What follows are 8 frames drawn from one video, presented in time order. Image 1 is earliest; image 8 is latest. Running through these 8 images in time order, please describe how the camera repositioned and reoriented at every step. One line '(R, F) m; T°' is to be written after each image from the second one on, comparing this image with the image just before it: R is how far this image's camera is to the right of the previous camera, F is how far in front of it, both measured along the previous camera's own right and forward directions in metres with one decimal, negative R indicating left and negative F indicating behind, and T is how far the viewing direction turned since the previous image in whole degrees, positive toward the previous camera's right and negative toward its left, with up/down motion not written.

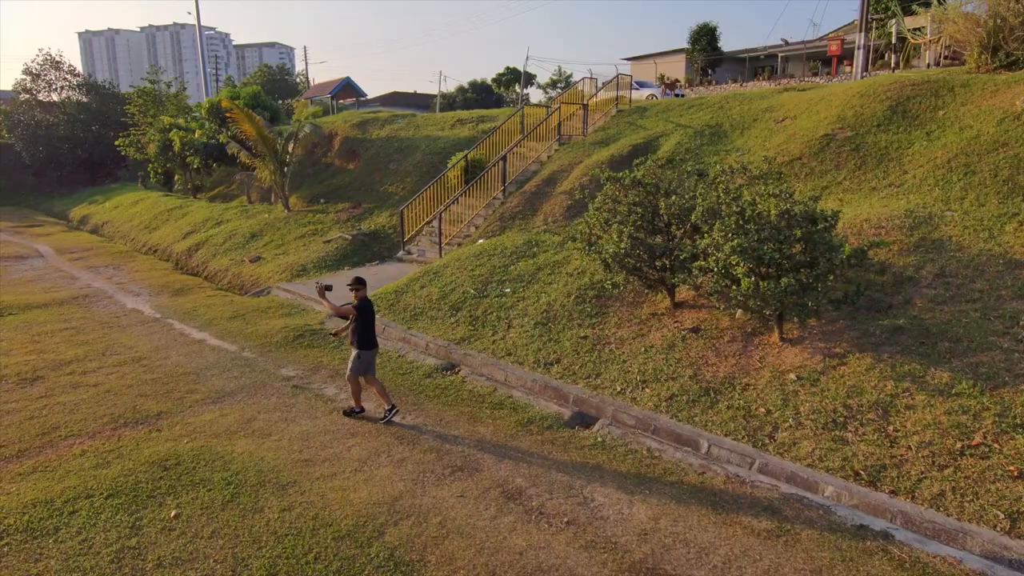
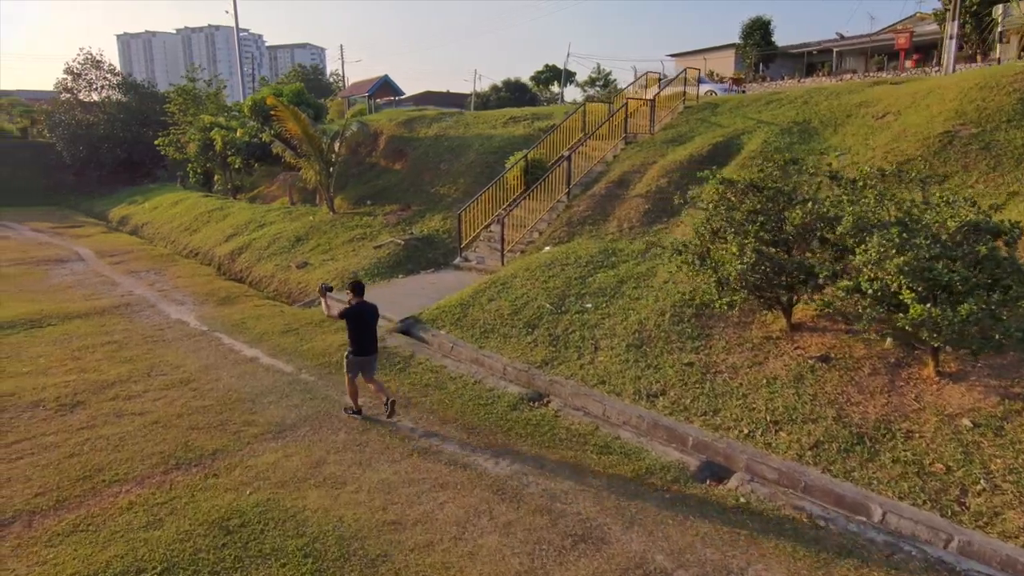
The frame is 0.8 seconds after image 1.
(-0.7, +1.0) m; -2°
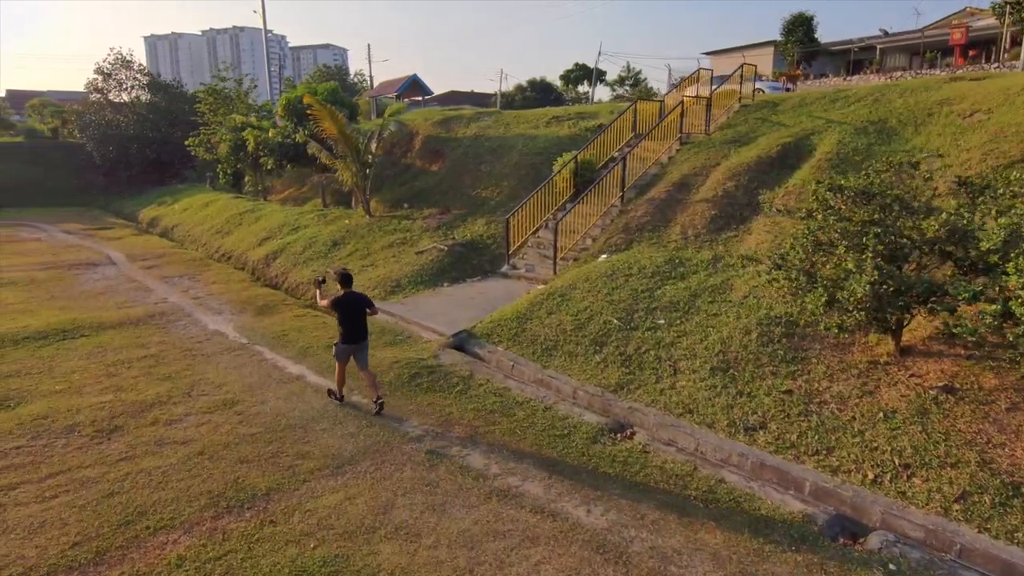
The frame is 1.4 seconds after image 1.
(-0.6, +0.7) m; -2°
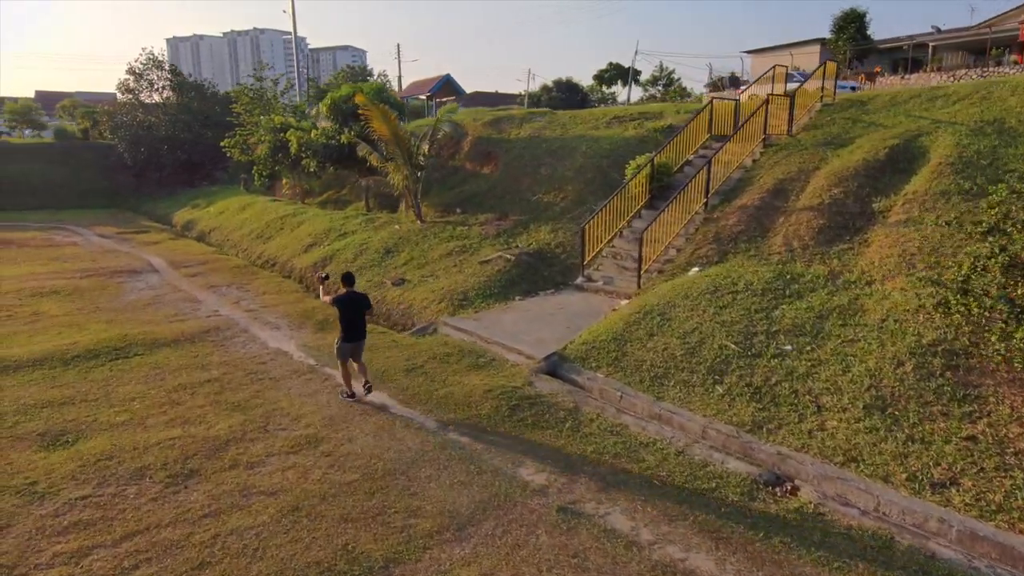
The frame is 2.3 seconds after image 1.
(-1.0, +0.8) m; -1°
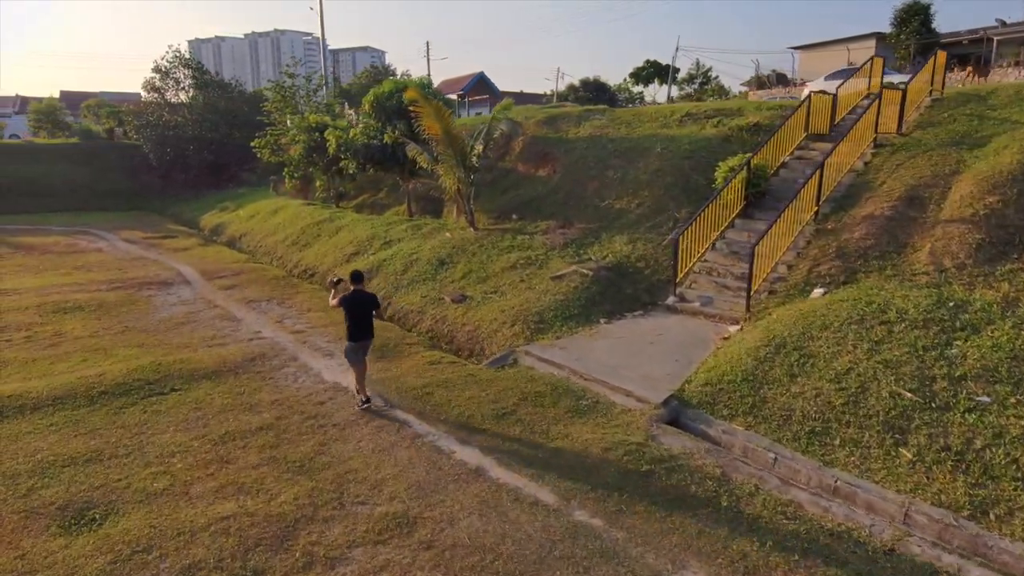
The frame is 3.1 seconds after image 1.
(-0.9, +1.3) m; -1°
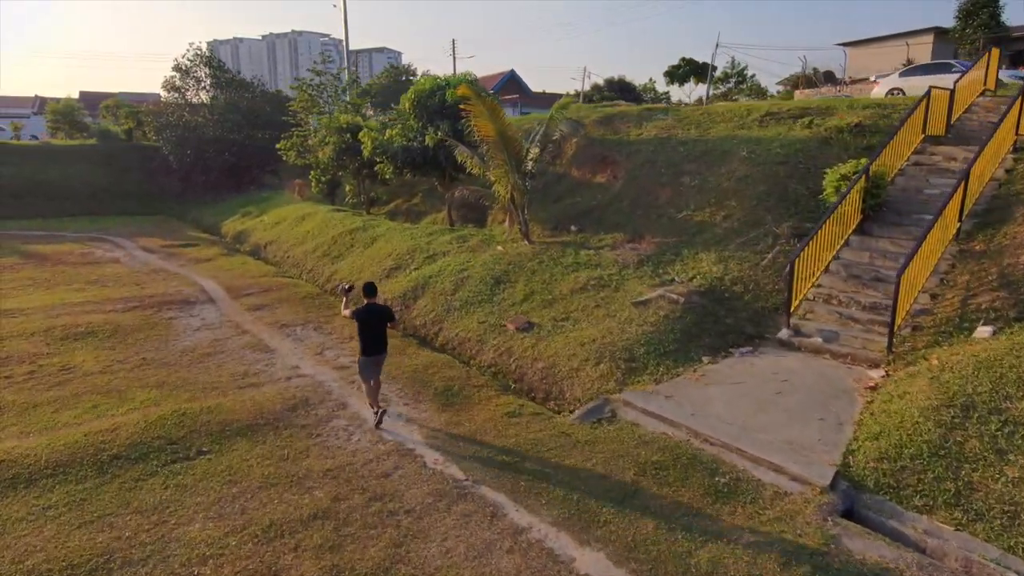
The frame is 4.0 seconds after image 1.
(-0.8, +1.4) m; -1°
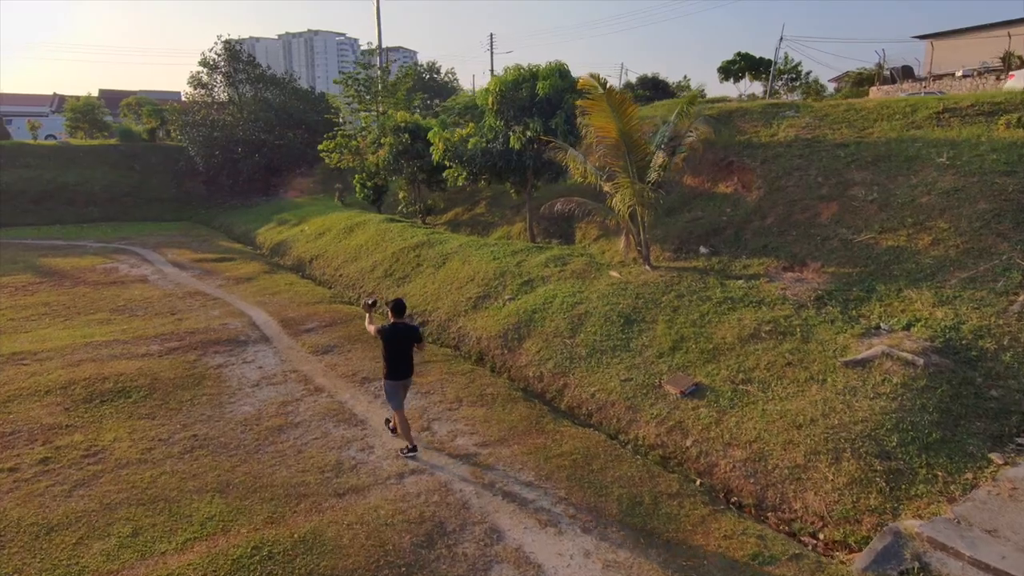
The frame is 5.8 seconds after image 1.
(-1.6, +2.1) m; -1°
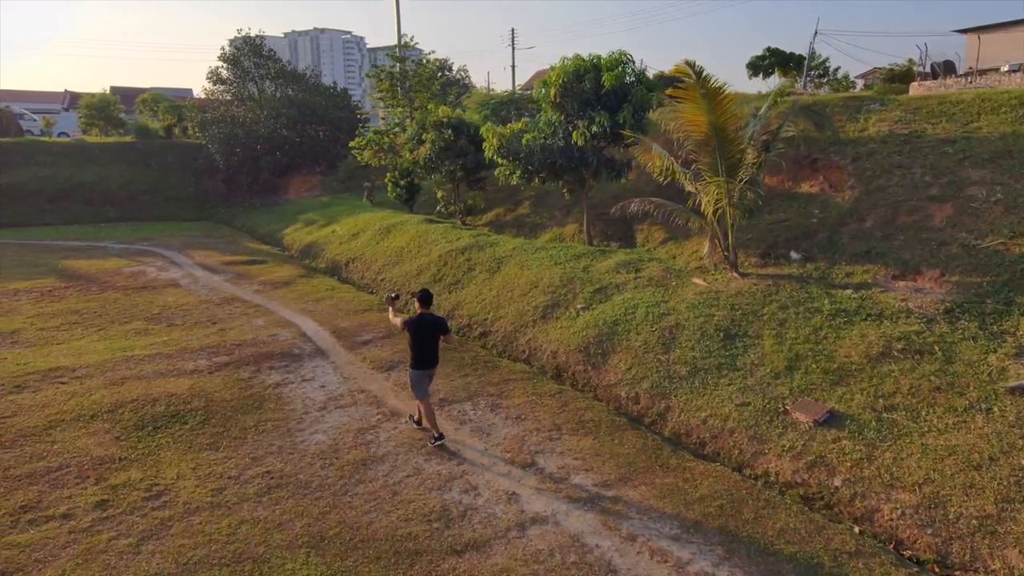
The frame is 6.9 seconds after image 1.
(-1.0, +0.8) m; 0°
